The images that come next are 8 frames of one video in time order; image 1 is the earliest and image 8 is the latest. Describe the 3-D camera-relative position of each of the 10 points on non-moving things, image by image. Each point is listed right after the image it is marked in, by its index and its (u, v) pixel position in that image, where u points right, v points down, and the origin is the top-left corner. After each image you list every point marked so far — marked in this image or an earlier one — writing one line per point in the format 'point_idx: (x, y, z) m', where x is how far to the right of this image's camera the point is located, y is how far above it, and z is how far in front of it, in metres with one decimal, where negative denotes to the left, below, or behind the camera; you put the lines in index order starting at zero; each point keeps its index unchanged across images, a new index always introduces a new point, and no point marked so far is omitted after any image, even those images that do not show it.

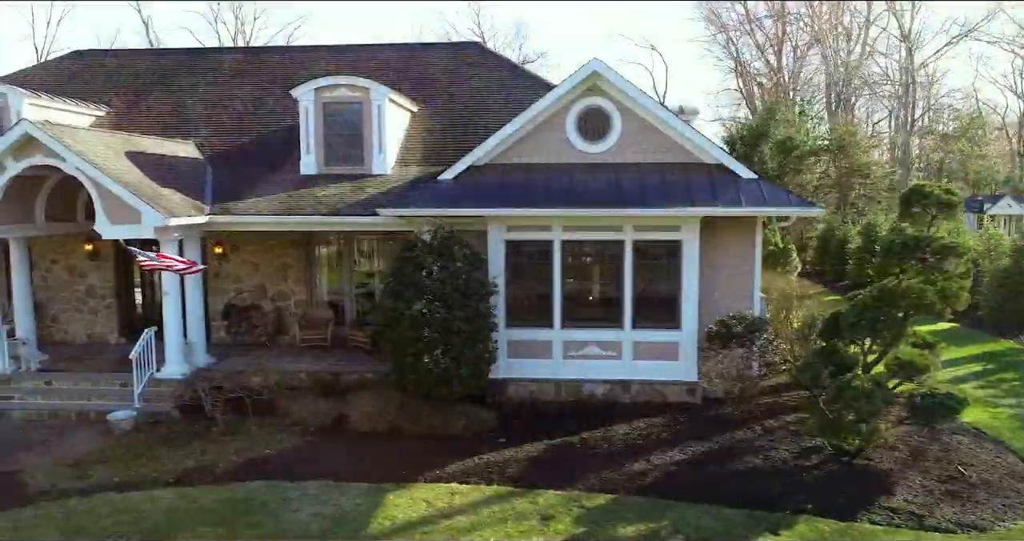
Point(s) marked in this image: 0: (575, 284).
0: (+1.1, -0.2, +11.3) m
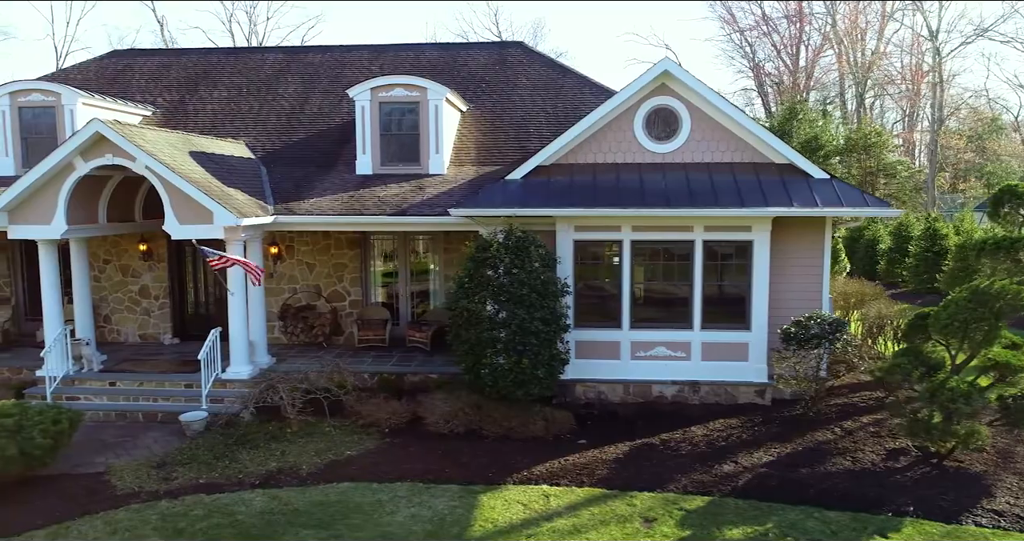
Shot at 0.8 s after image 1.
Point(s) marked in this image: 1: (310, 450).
0: (+2.2, -0.2, +11.2) m
1: (-2.8, -2.5, +9.4) m
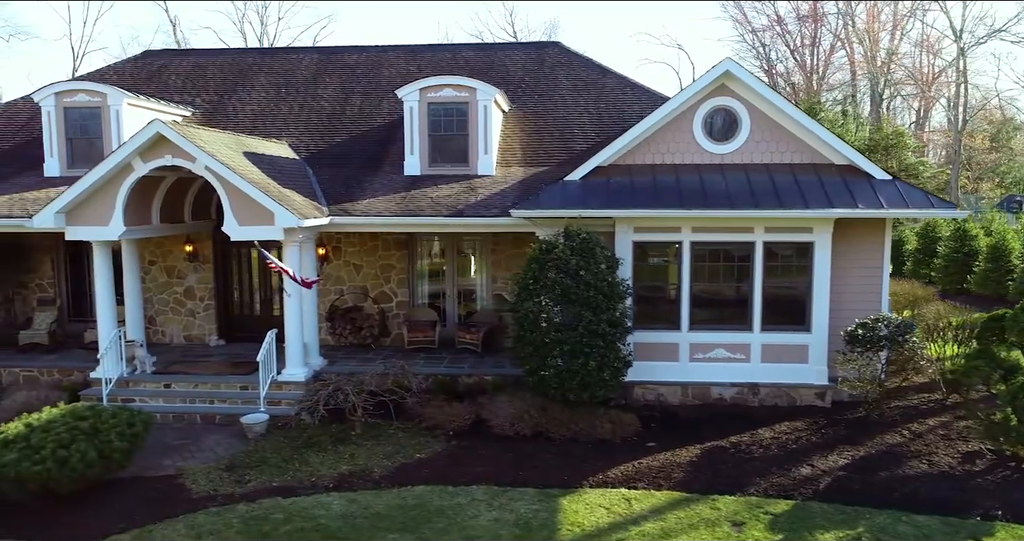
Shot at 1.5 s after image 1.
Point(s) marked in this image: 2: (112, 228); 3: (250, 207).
0: (+3.2, -0.2, +11.1) m
1: (-1.8, -2.5, +9.3) m
2: (-6.4, +0.7, +10.8) m
3: (-4.1, +1.0, +10.6) m
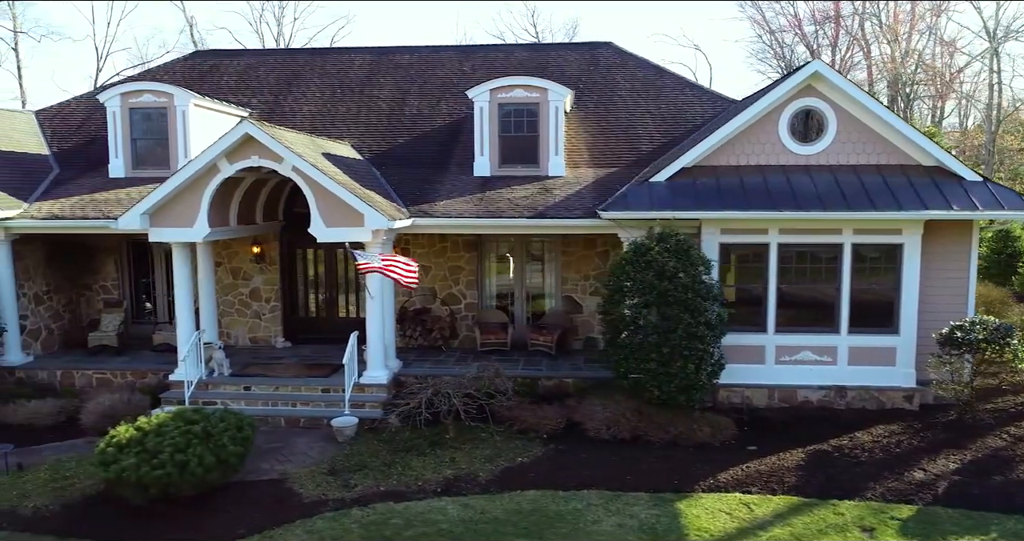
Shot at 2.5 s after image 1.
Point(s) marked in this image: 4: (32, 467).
0: (+4.5, -0.3, +11.1) m
1: (-0.4, -2.5, +9.3) m
2: (-5.0, +0.6, +10.8) m
3: (-2.7, +1.0, +10.5) m
4: (-6.6, -2.7, +9.3) m
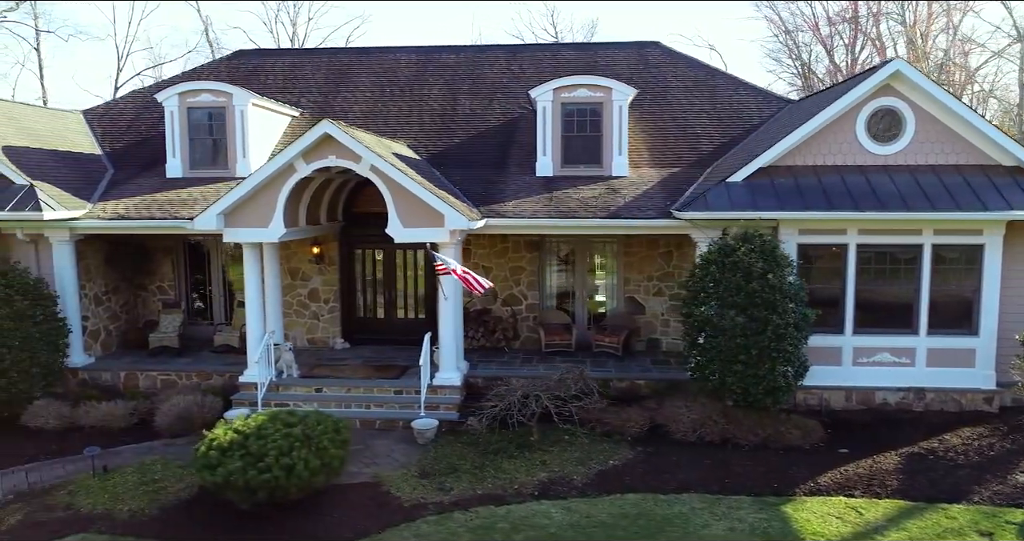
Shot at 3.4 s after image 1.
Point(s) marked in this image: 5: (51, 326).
0: (+5.8, -0.3, +11.0) m
1: (+0.8, -2.6, +9.2) m
2: (-3.8, +0.6, +10.7) m
3: (-1.5, +1.0, +10.4) m
4: (-5.3, -2.7, +9.2) m
5: (-7.8, -0.9, +11.5) m
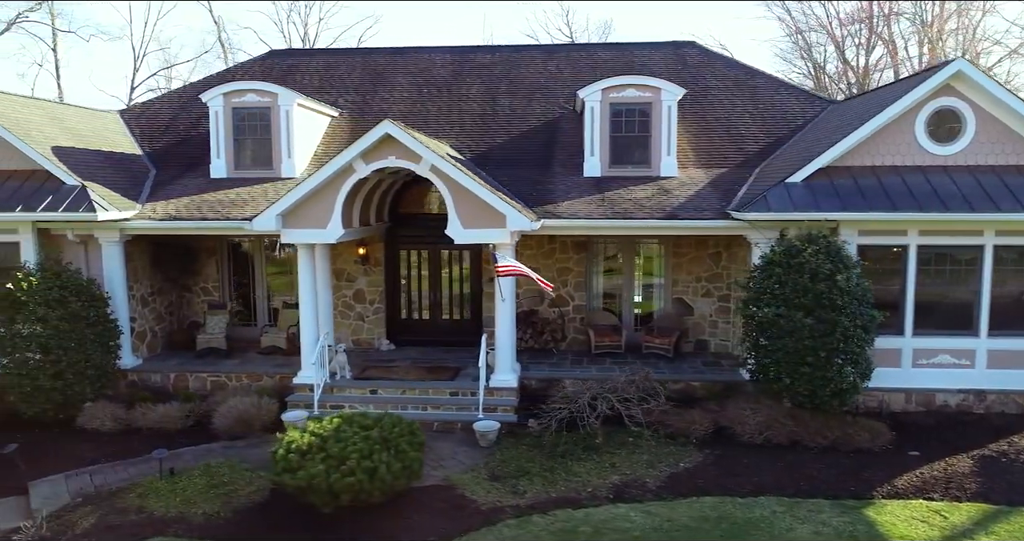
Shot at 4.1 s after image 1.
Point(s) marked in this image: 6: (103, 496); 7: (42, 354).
0: (+6.7, -0.3, +10.9) m
1: (+1.7, -2.6, +9.1) m
2: (-2.8, +0.6, +10.6) m
3: (-0.5, +0.9, +10.3) m
4: (-4.4, -2.7, +9.2) m
5: (-6.9, -1.0, +11.5) m
6: (-5.2, -2.9, +8.7) m
7: (-7.4, -1.3, +10.7) m
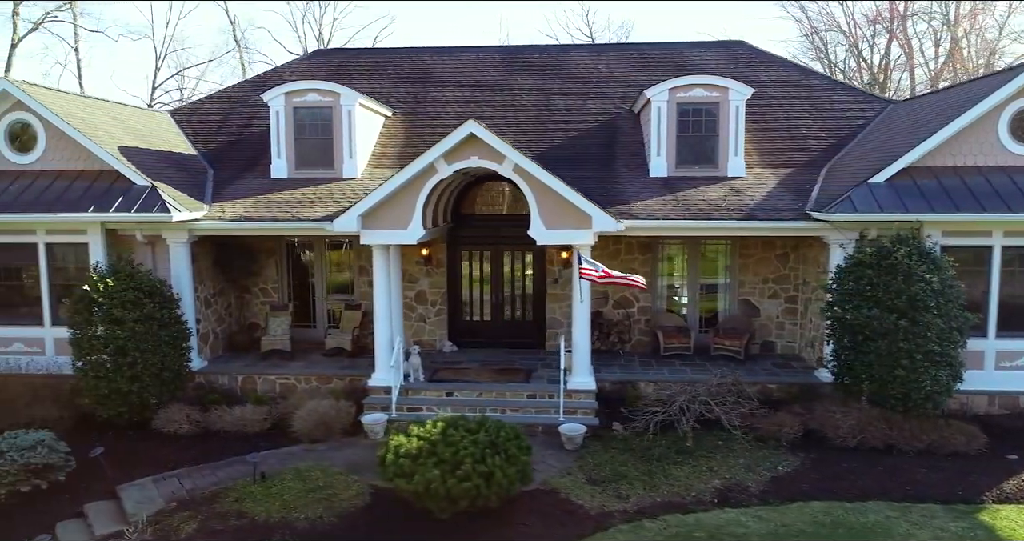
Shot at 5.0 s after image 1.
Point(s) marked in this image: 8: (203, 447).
0: (+8.0, -0.3, +10.8) m
1: (+3.0, -2.6, +9.0) m
2: (-1.6, +0.6, +10.5) m
3: (+0.7, +0.9, +10.2) m
4: (-3.1, -2.7, +9.0) m
5: (-5.6, -1.0, +11.4) m
6: (-4.0, -2.9, +8.6) m
7: (-6.1, -1.3, +10.6) m
8: (-4.6, -2.7, +10.2) m
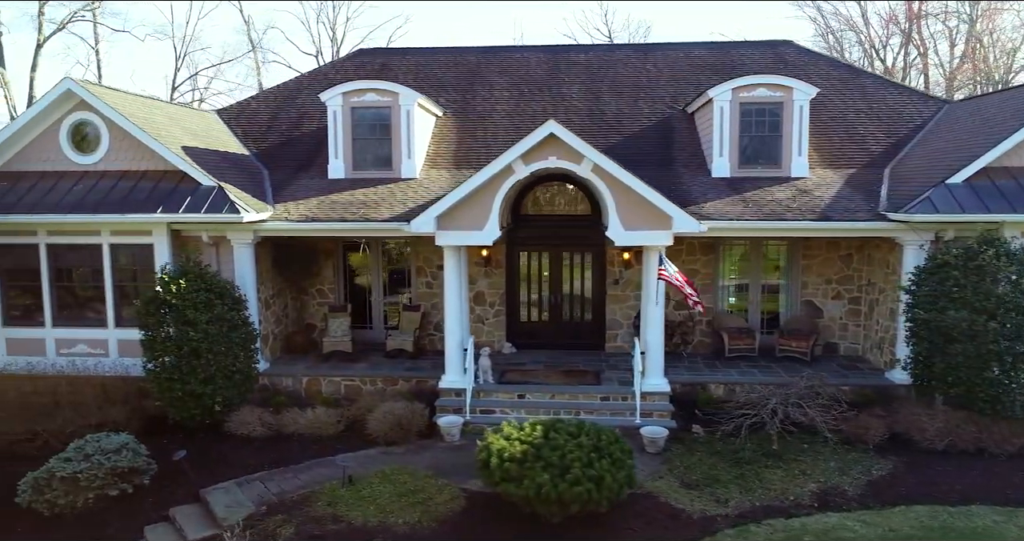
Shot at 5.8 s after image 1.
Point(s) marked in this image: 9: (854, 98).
0: (+9.2, -0.3, +10.7) m
1: (+4.2, -2.6, +8.9) m
2: (-0.4, +0.6, +10.4) m
3: (+1.9, +0.9, +10.2) m
4: (-2.0, -2.8, +9.0) m
5: (-4.4, -1.0, +11.3) m
6: (-2.8, -2.9, +8.5) m
7: (-5.0, -1.4, +10.5) m
8: (-3.5, -2.7, +10.1) m
9: (+7.8, +3.9, +15.4) m
